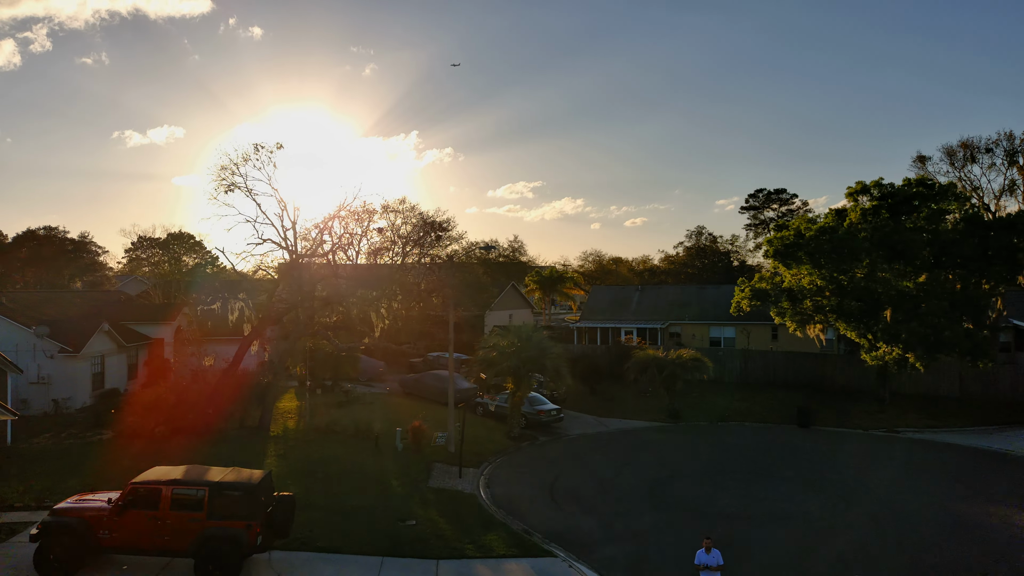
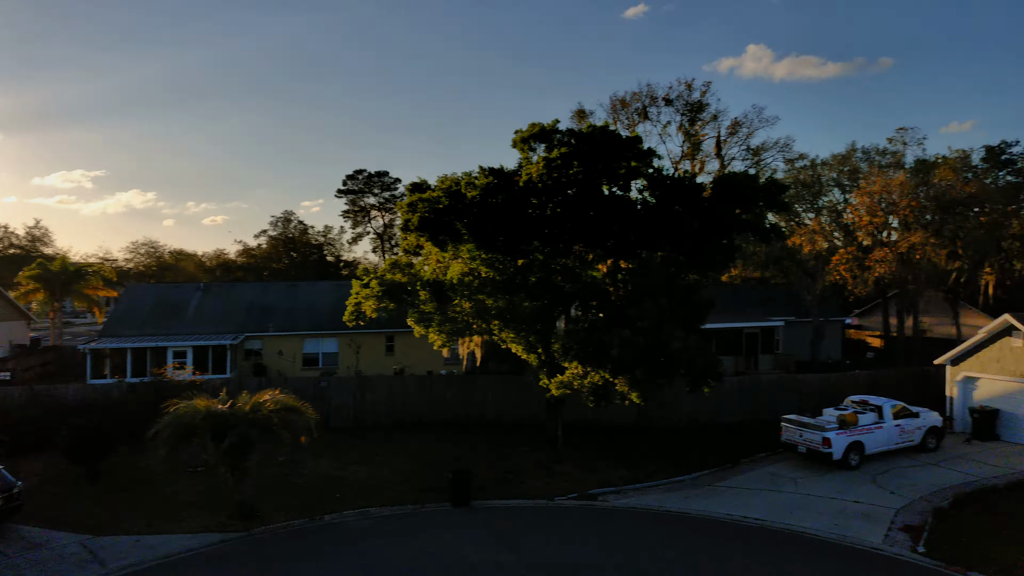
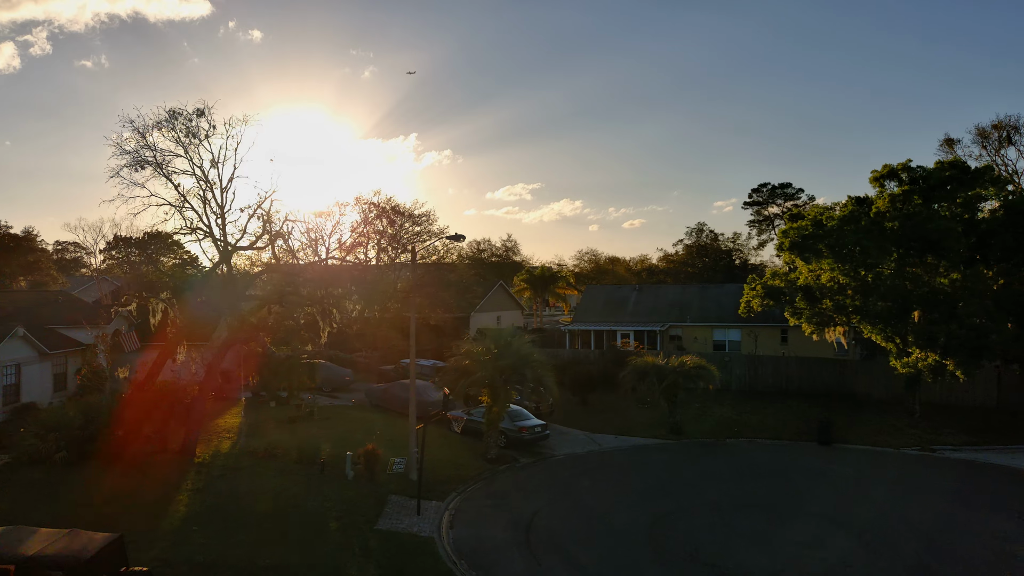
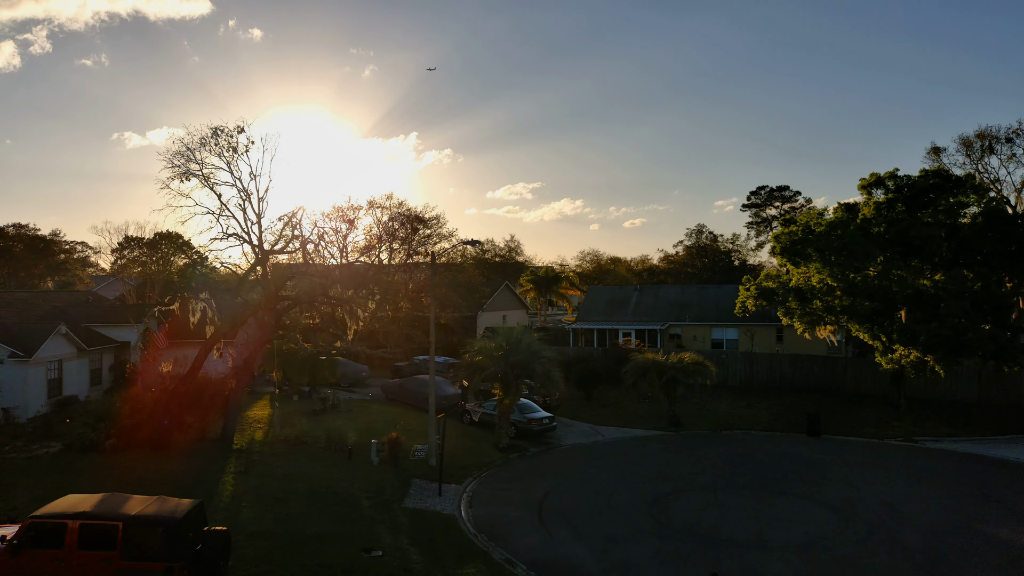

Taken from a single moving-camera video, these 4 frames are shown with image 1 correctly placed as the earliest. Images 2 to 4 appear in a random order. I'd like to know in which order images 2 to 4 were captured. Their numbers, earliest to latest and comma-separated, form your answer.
4, 3, 2
